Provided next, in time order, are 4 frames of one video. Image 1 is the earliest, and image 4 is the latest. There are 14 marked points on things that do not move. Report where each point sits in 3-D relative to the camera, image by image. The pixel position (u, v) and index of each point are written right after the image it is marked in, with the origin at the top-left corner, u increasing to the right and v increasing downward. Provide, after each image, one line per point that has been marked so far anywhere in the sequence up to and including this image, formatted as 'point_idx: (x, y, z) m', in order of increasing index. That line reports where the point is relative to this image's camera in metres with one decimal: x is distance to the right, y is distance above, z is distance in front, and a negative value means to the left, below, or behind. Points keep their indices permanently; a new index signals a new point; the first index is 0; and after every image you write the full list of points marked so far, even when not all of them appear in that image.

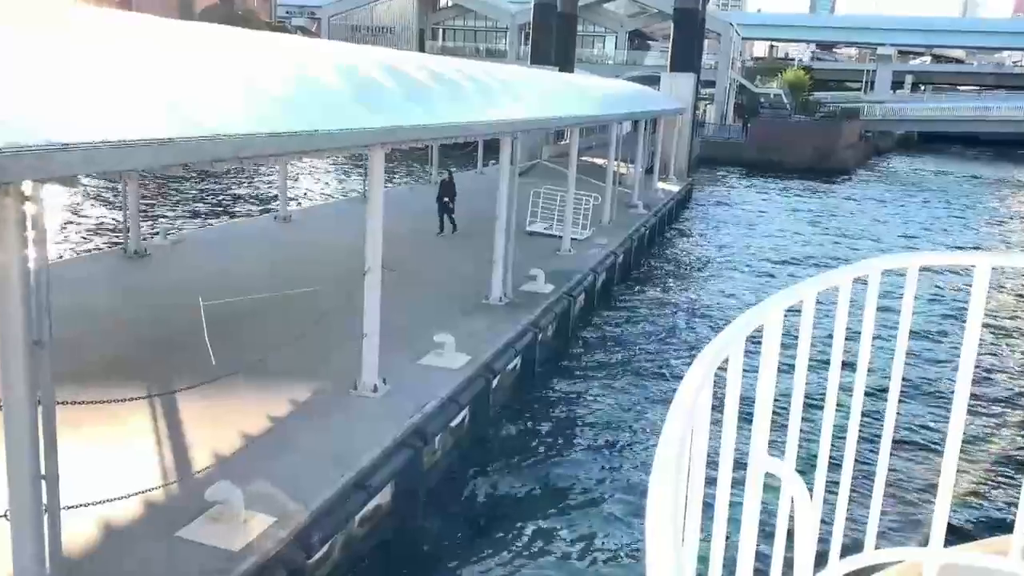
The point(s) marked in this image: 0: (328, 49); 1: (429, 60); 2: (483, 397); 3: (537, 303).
0: (-1.7, +2.2, +8.0) m
1: (-1.2, +2.7, +10.2) m
2: (-0.3, -1.0, +7.5) m
3: (+0.2, -0.2, +10.0) m
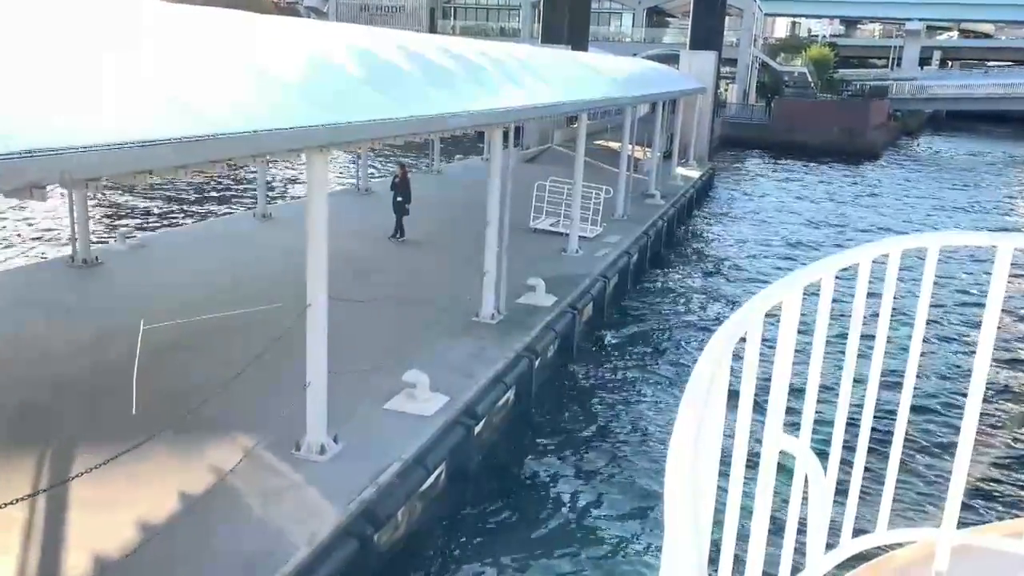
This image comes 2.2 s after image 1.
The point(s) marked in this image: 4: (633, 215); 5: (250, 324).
0: (-1.8, +2.0, +6.7) m
1: (-1.2, +2.6, +9.0) m
2: (-0.4, -1.2, +6.3) m
3: (+0.2, -0.3, +8.8) m
4: (+2.2, +1.3, +15.7) m
5: (-2.5, -0.4, +8.4) m
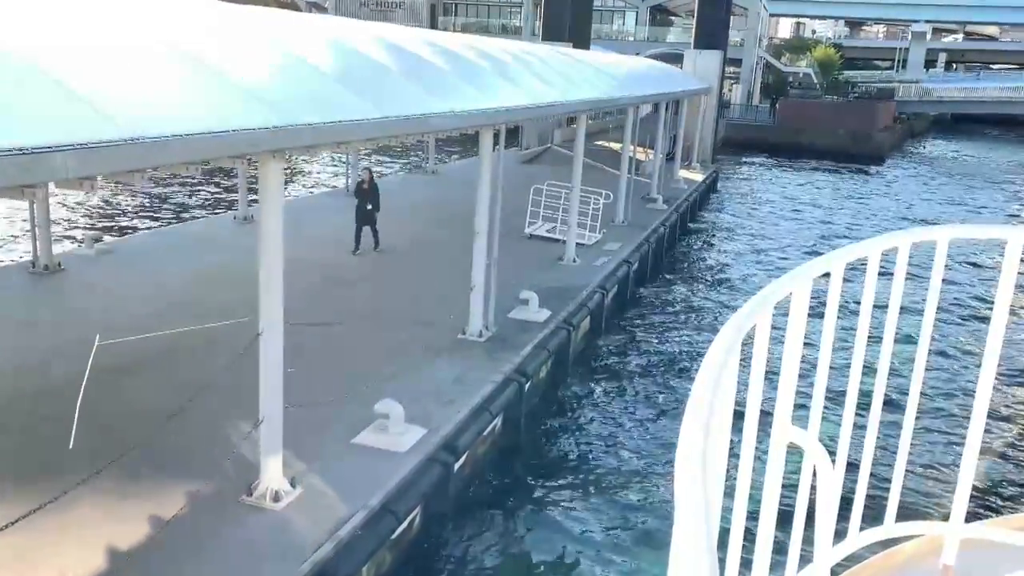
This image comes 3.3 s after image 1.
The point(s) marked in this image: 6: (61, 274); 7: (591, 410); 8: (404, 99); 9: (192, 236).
0: (-1.8, +1.9, +6.1) m
1: (-1.2, +2.5, +8.4) m
2: (-0.5, -1.3, +5.7) m
3: (+0.1, -0.4, +8.2) m
4: (+2.1, +1.2, +15.1) m
5: (-2.6, -0.4, +7.8) m
6: (-4.8, +0.2, +9.1) m
7: (+0.8, -1.2, +8.6) m
8: (-0.8, +1.4, +6.5) m
9: (-4.2, +0.7, +11.4) m
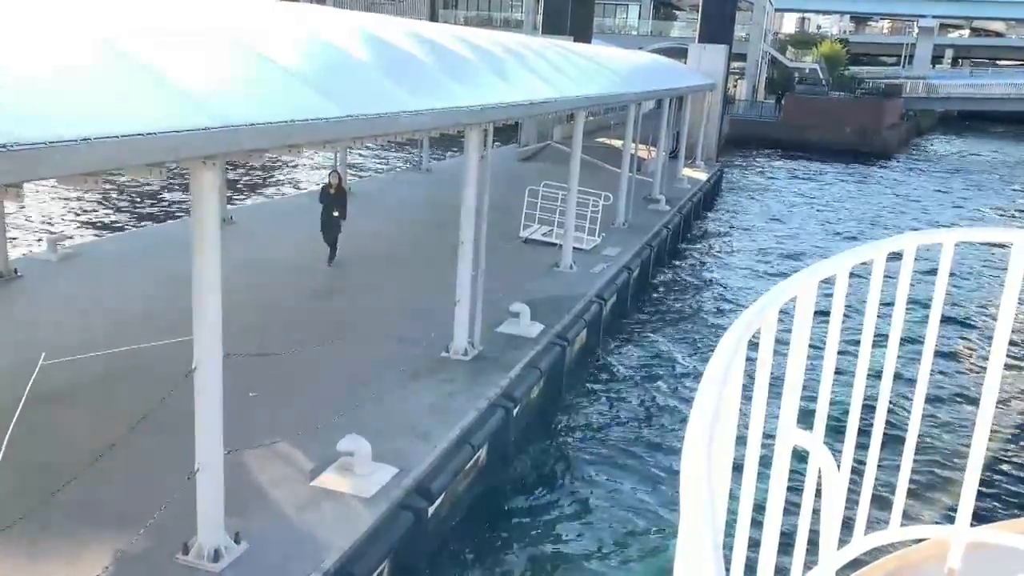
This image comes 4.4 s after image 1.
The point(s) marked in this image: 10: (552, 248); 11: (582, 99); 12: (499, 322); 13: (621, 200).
0: (-1.9, +1.8, +5.5) m
1: (-1.3, +2.4, +7.8) m
2: (-0.6, -1.4, +5.1) m
3: (0.0, -0.5, +7.6) m
4: (+2.0, +1.1, +14.5) m
5: (-2.7, -0.5, +7.2) m
6: (-4.8, +0.1, +8.6) m
7: (+0.7, -1.3, +8.0) m
8: (-0.9, +1.3, +5.9) m
9: (-4.2, +0.7, +10.8) m
10: (+0.5, +0.6, +11.7) m
11: (+0.8, +2.2, +9.8) m
12: (-0.1, -0.3, +8.4) m
13: (+1.8, +1.5, +13.9) m
